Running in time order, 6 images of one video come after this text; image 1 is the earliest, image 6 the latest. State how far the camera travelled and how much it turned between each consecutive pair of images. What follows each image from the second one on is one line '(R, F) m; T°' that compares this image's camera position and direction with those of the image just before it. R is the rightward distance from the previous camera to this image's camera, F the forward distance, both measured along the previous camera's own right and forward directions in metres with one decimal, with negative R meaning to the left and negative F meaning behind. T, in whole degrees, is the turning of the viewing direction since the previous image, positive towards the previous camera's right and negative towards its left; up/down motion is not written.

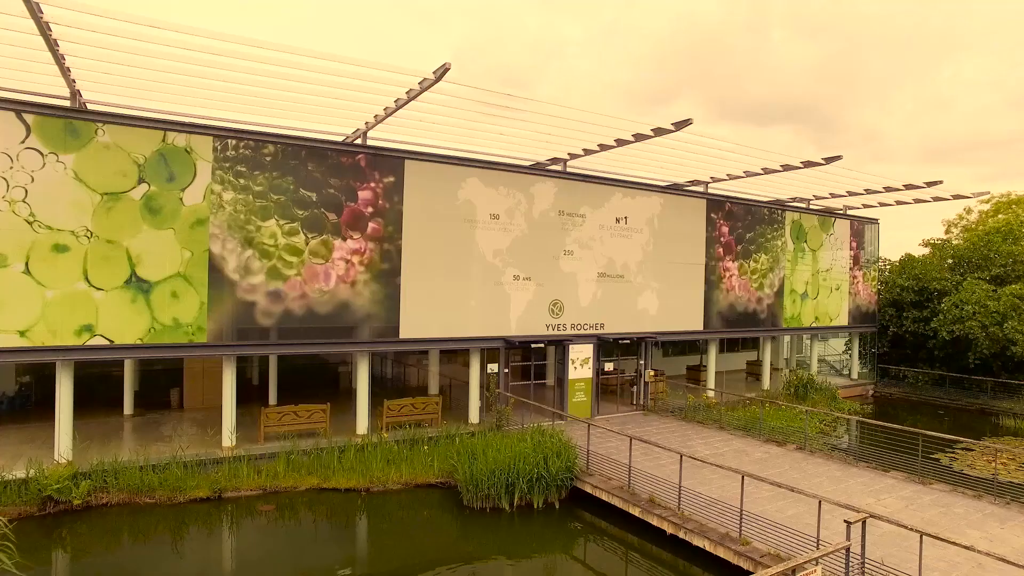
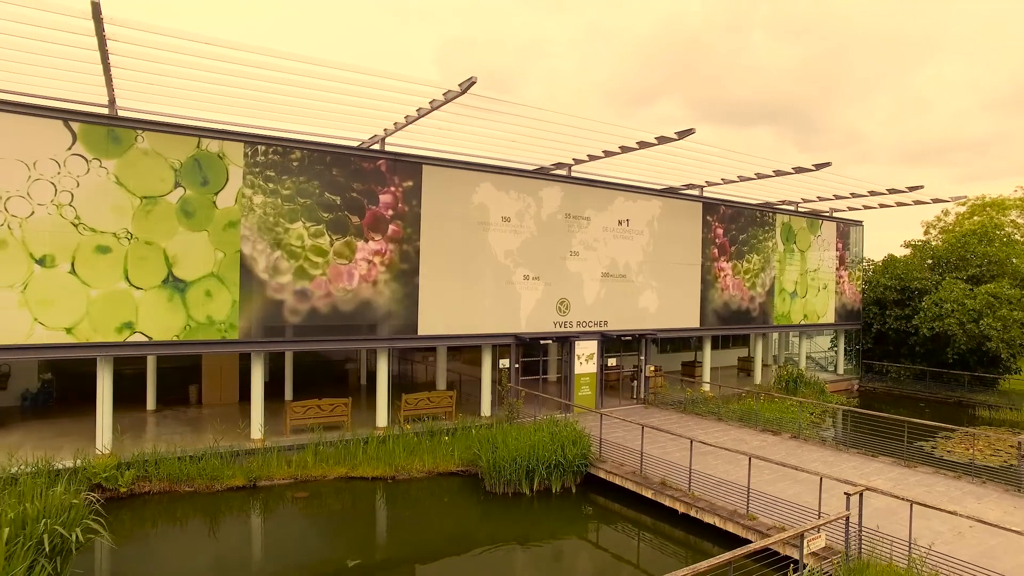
(-0.6, -0.6) m; +1°
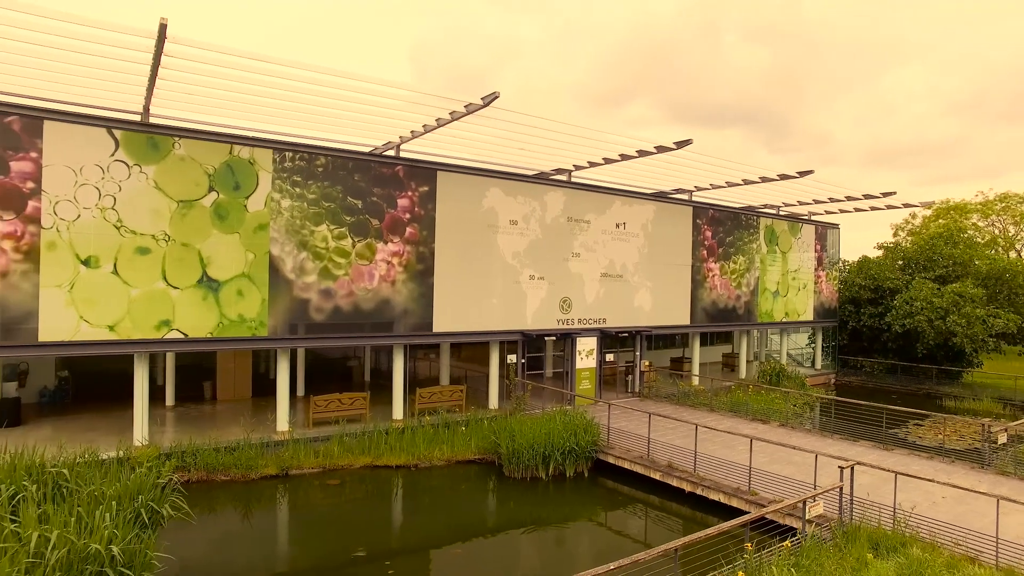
(-0.7, -0.7) m; +2°
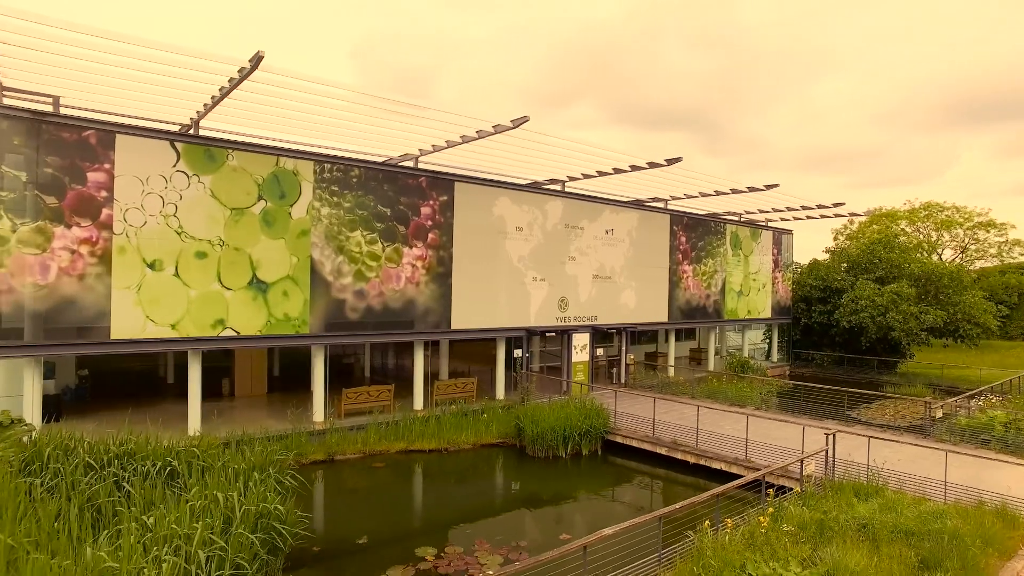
(-1.5, -1.3) m; +5°
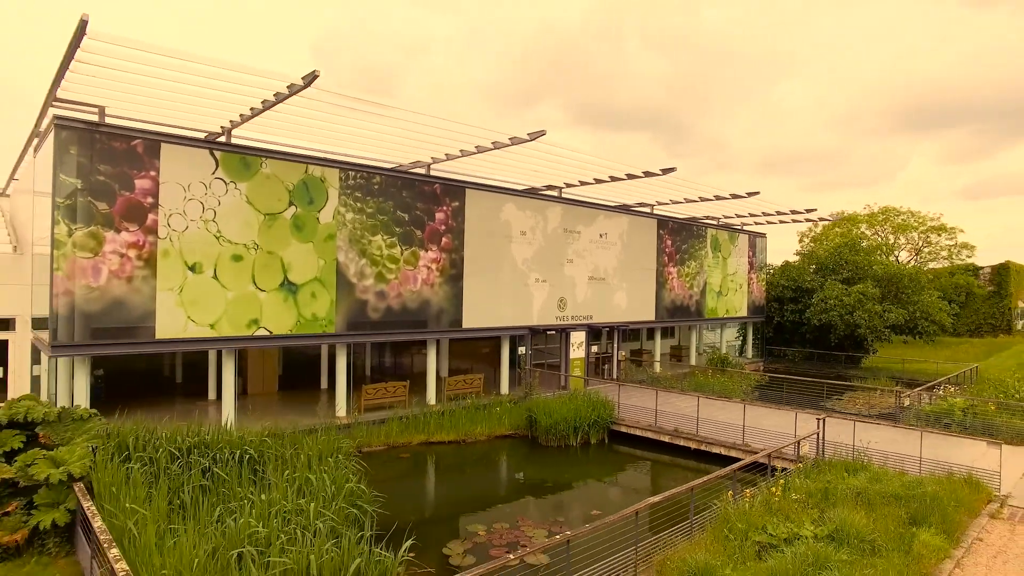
(-1.1, -0.8) m; +3°
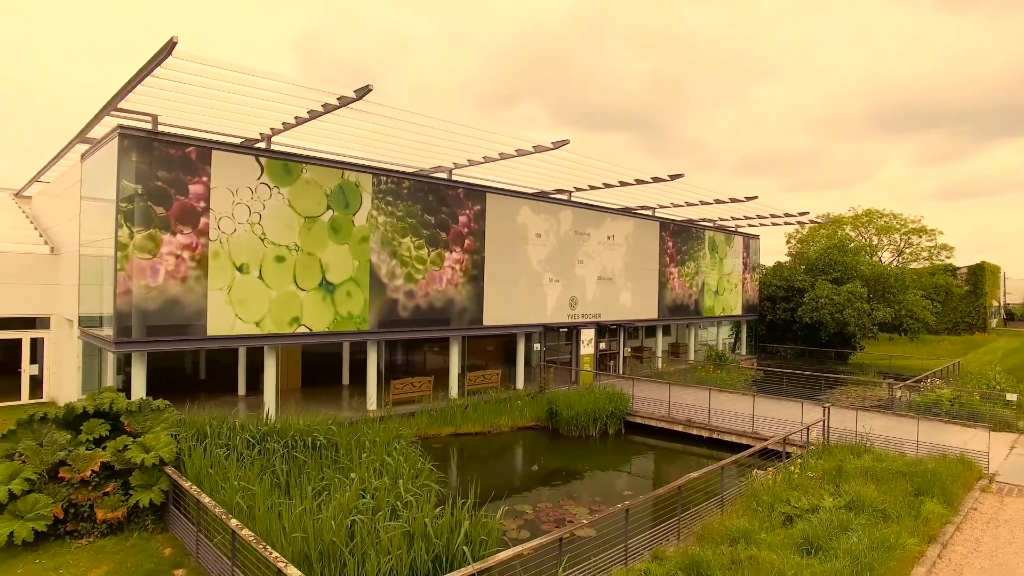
(-0.9, -0.8) m; +2°
